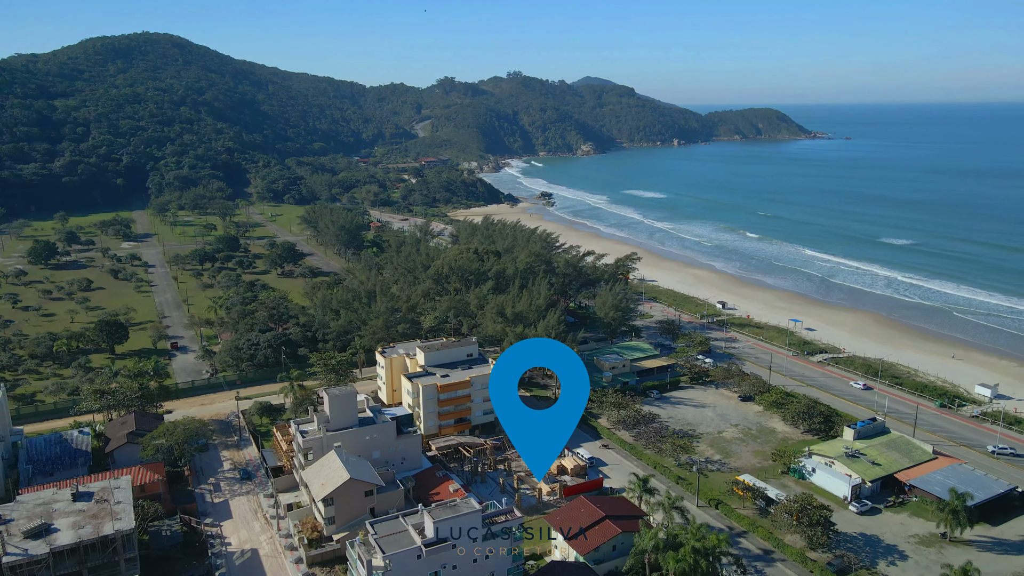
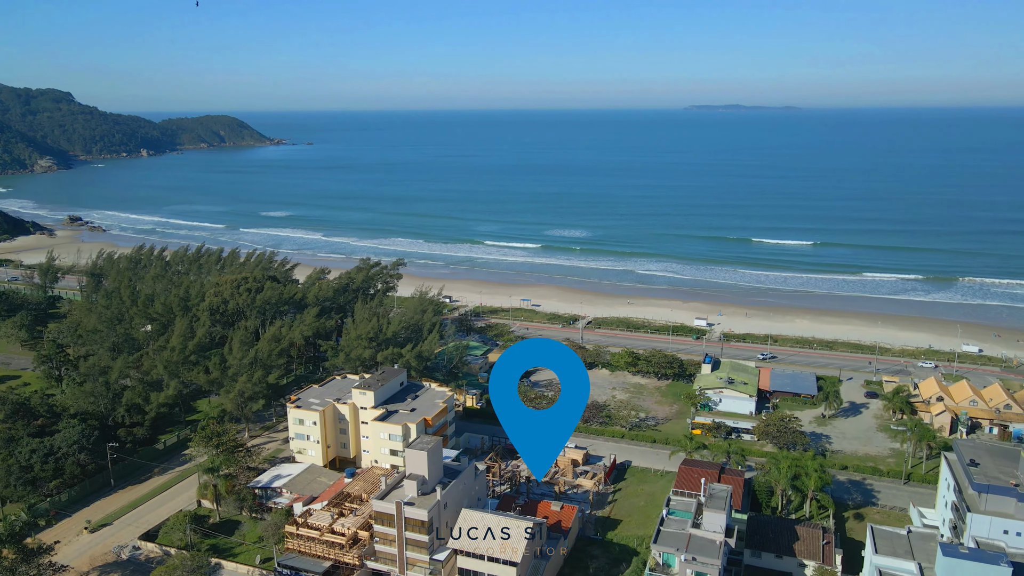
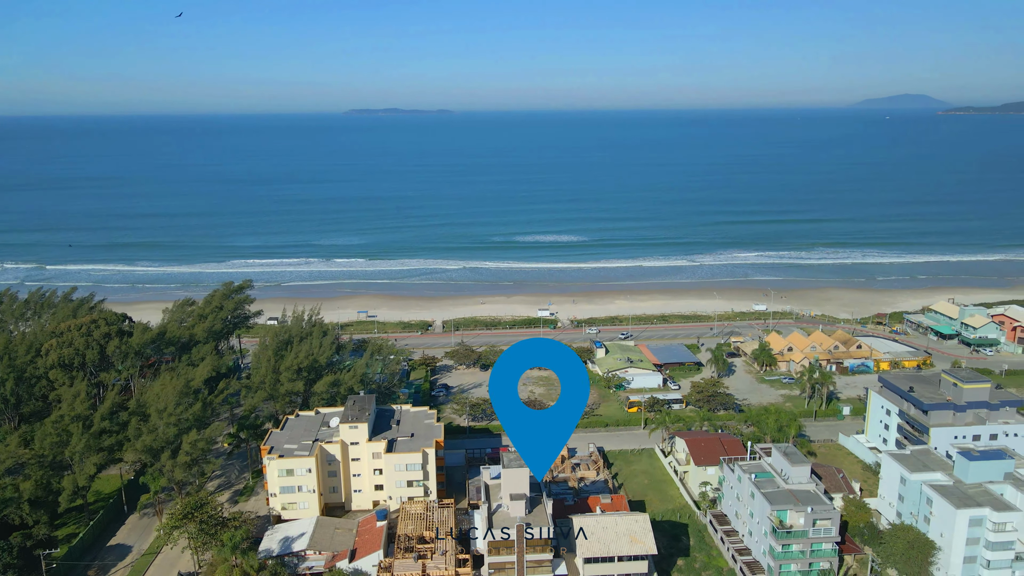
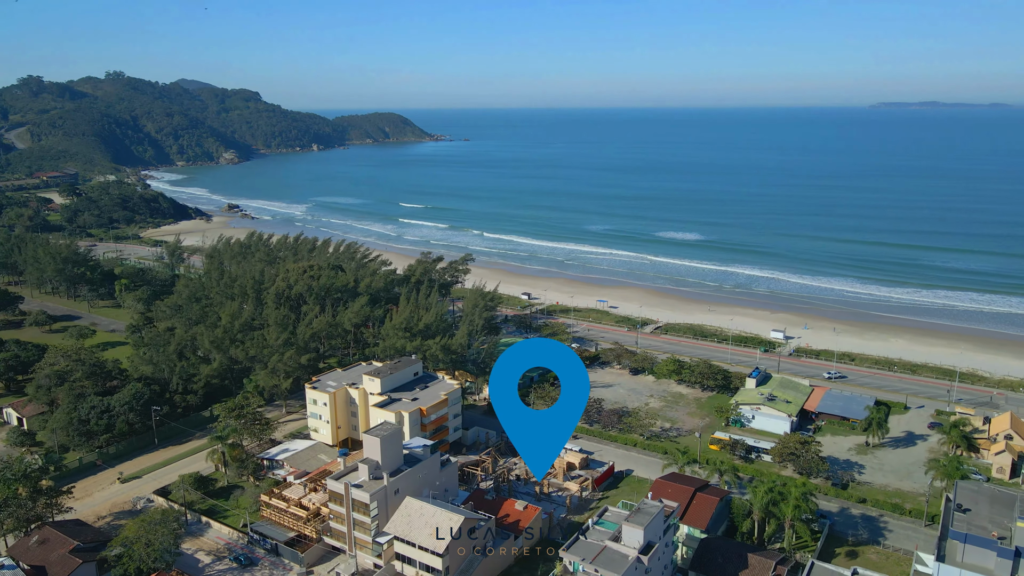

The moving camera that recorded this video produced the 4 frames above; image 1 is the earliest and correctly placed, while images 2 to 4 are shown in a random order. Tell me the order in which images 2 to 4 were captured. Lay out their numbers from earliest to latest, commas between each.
4, 2, 3
